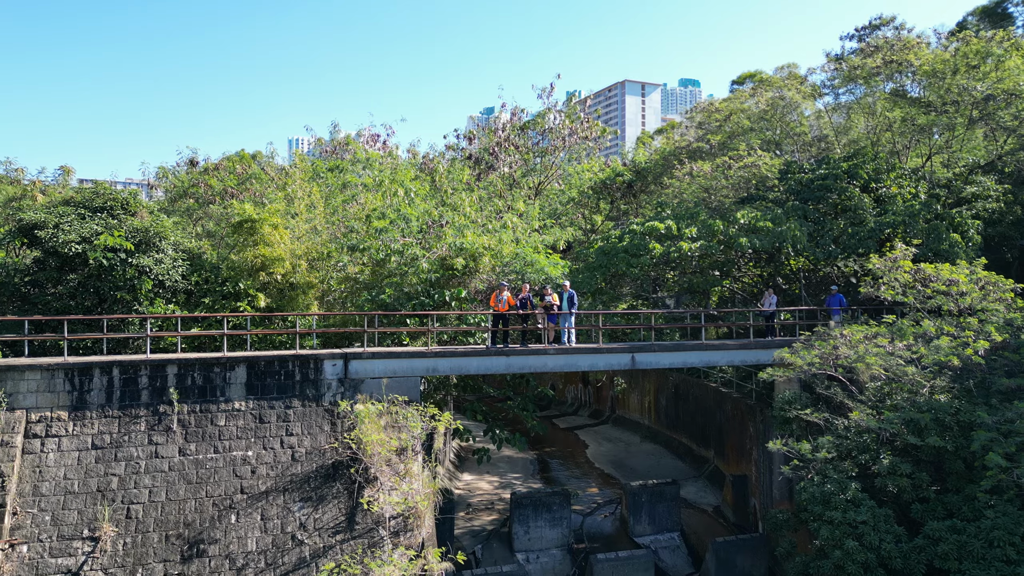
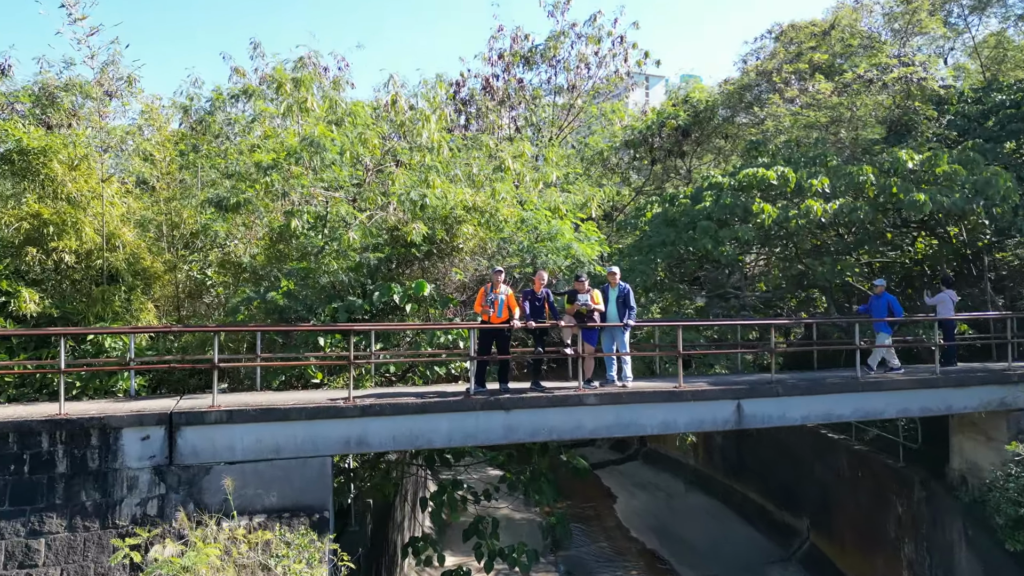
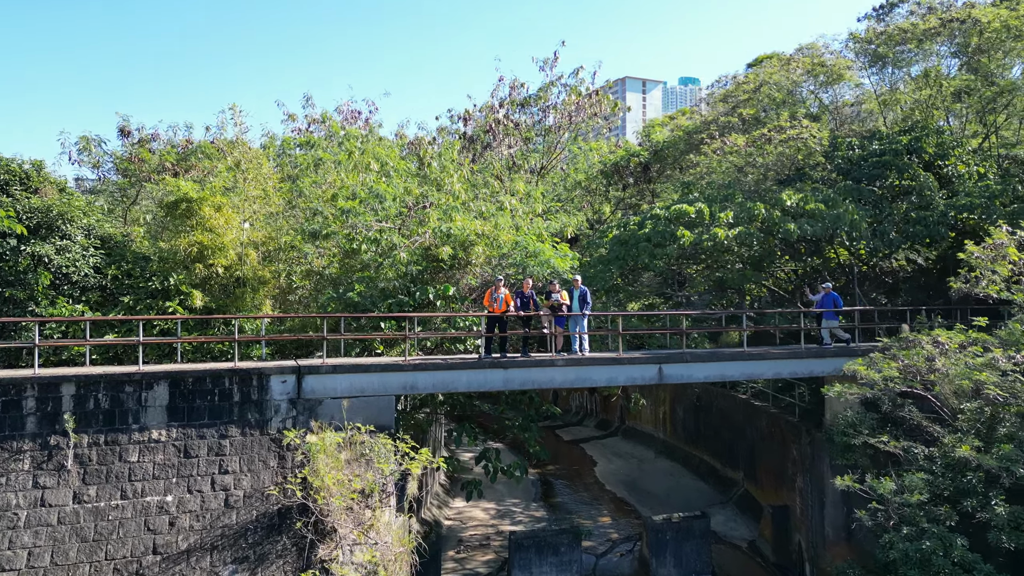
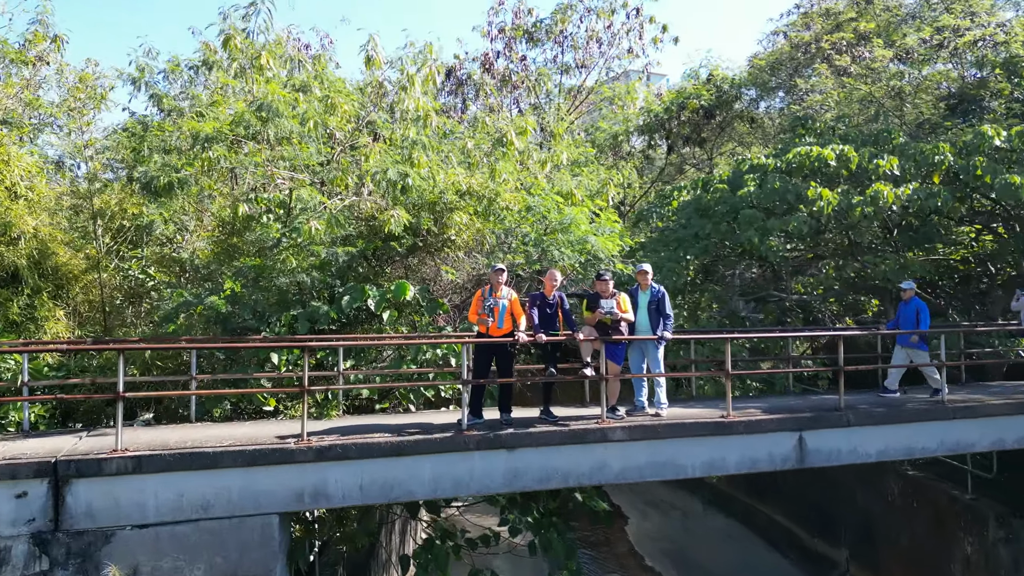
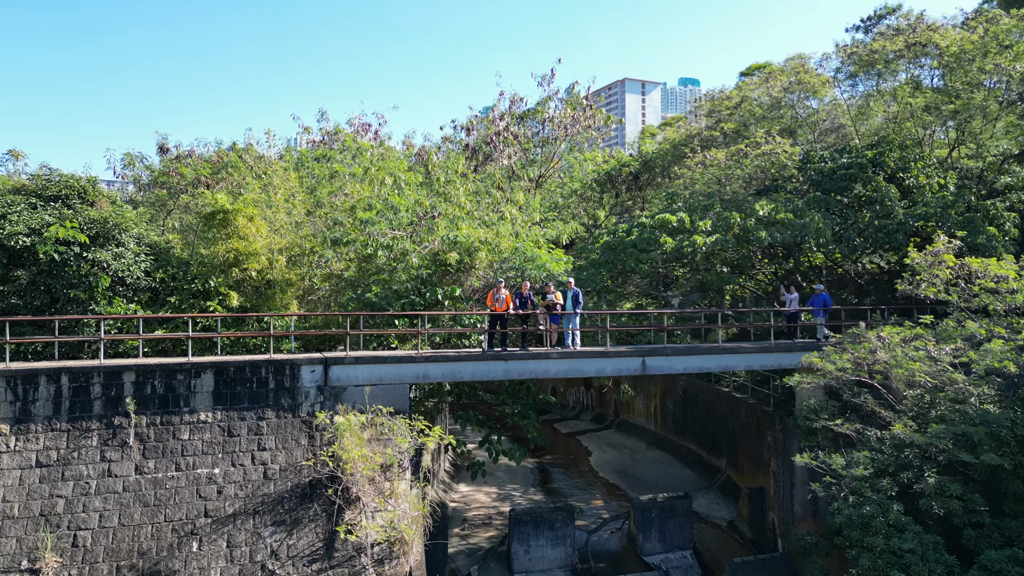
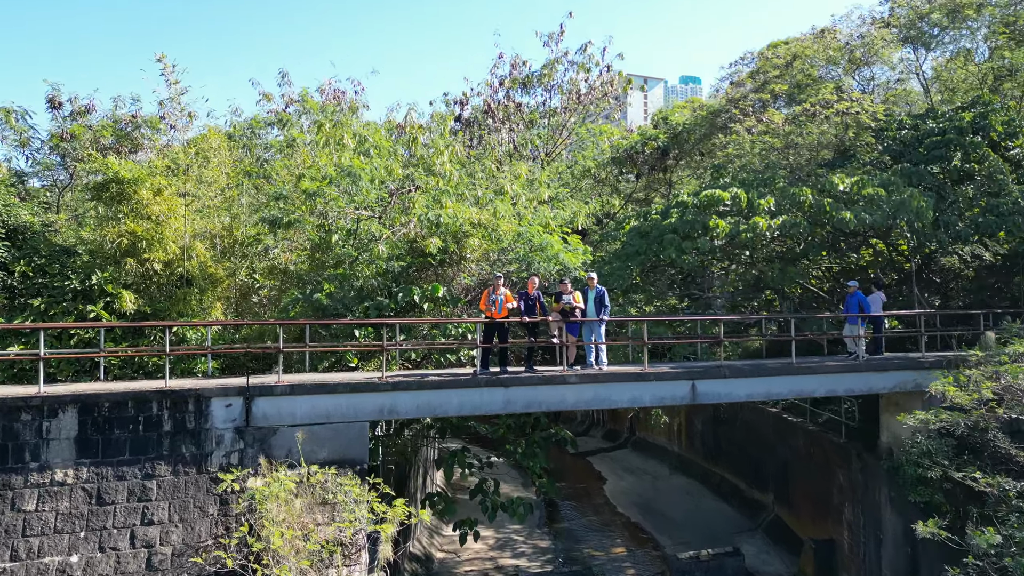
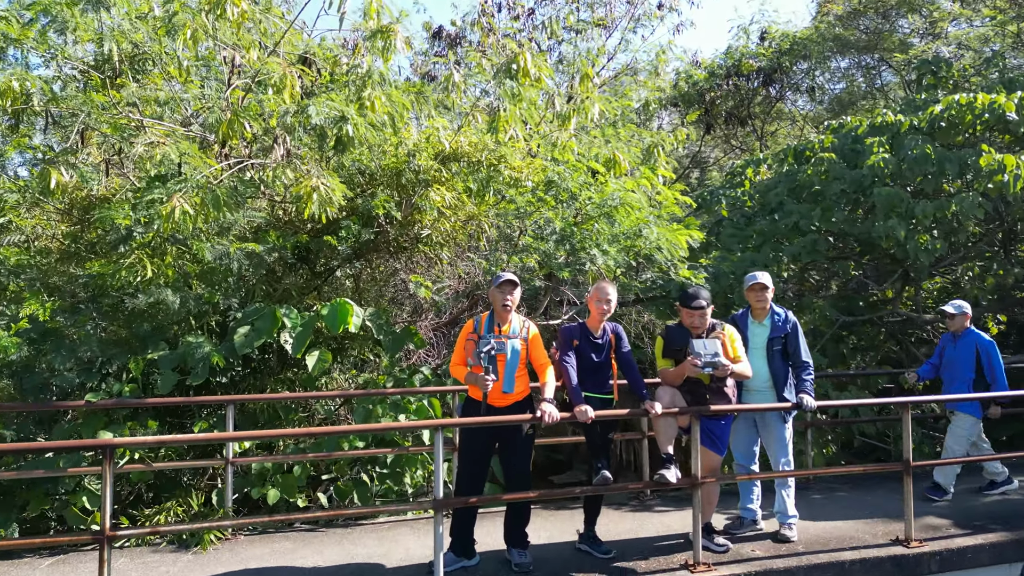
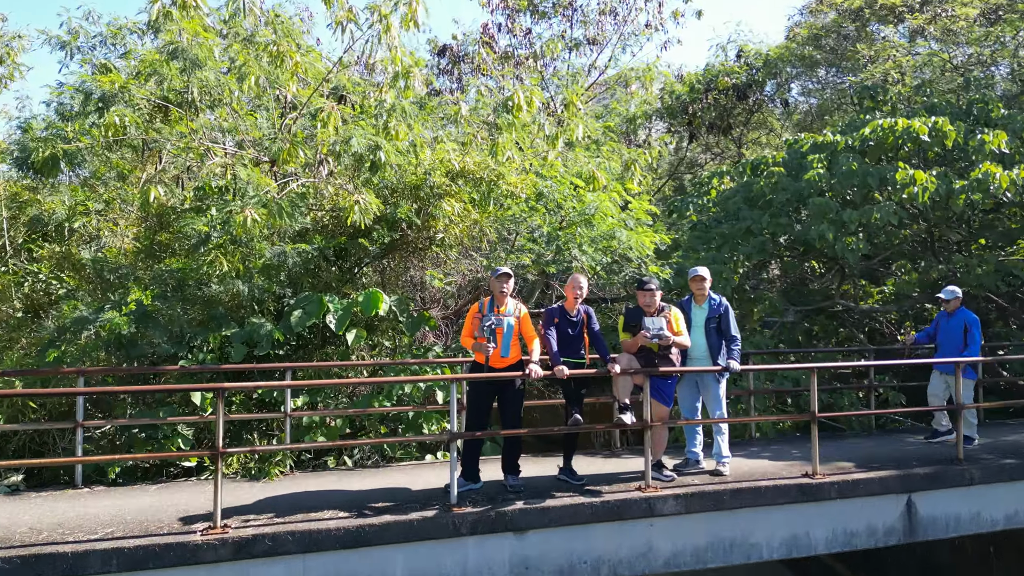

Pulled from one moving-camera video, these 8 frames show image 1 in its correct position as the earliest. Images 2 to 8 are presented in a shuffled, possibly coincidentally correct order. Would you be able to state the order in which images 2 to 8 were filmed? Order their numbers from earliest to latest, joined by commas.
5, 3, 6, 2, 4, 8, 7
